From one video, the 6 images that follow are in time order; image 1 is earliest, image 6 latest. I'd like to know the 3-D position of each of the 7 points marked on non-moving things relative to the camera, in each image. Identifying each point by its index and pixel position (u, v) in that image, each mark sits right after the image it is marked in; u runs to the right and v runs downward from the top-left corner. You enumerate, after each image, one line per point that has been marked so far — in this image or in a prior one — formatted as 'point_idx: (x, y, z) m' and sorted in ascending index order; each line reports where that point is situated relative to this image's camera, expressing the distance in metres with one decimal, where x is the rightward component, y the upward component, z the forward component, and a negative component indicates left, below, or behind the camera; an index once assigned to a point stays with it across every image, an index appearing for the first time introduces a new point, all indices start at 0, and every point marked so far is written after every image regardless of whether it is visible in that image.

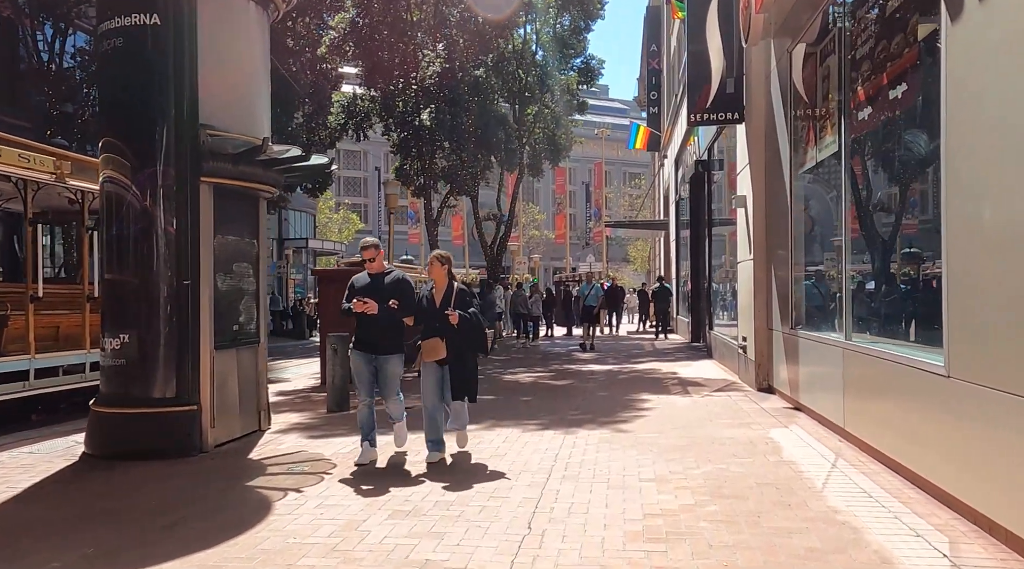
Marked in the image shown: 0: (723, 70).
0: (+3.0, +3.0, +11.6) m
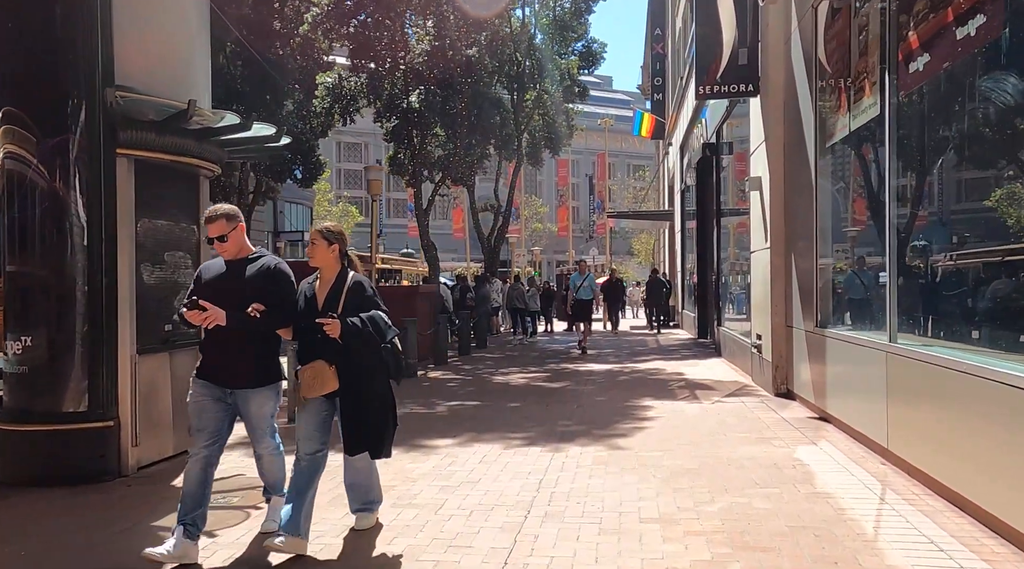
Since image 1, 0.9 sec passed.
0: (+2.9, +3.1, +10.4) m
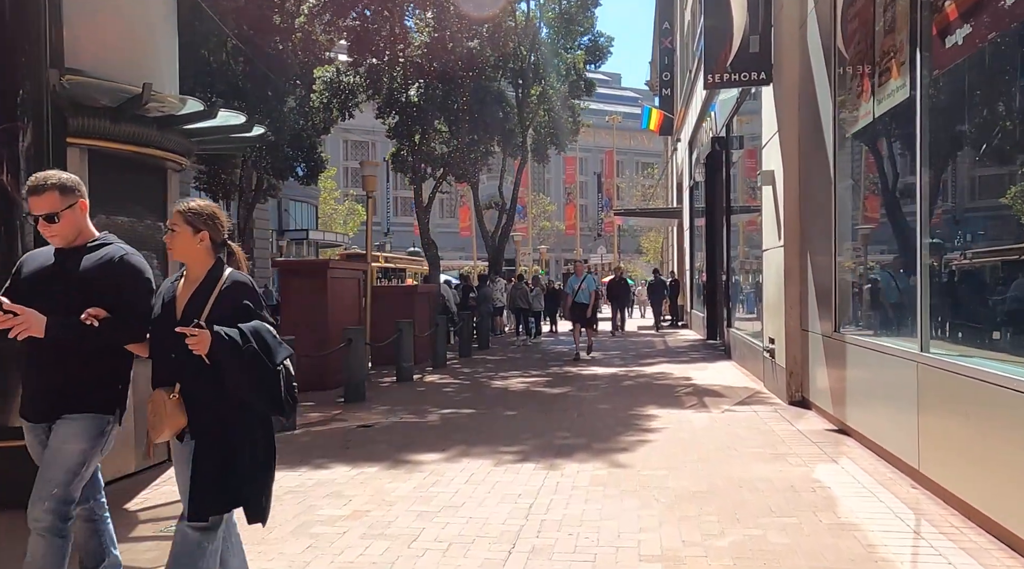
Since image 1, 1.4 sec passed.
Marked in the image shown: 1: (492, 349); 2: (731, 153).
0: (+2.8, +3.1, +9.8) m
1: (-0.5, -1.5, +18.8) m
2: (+4.2, +2.5, +15.6) m
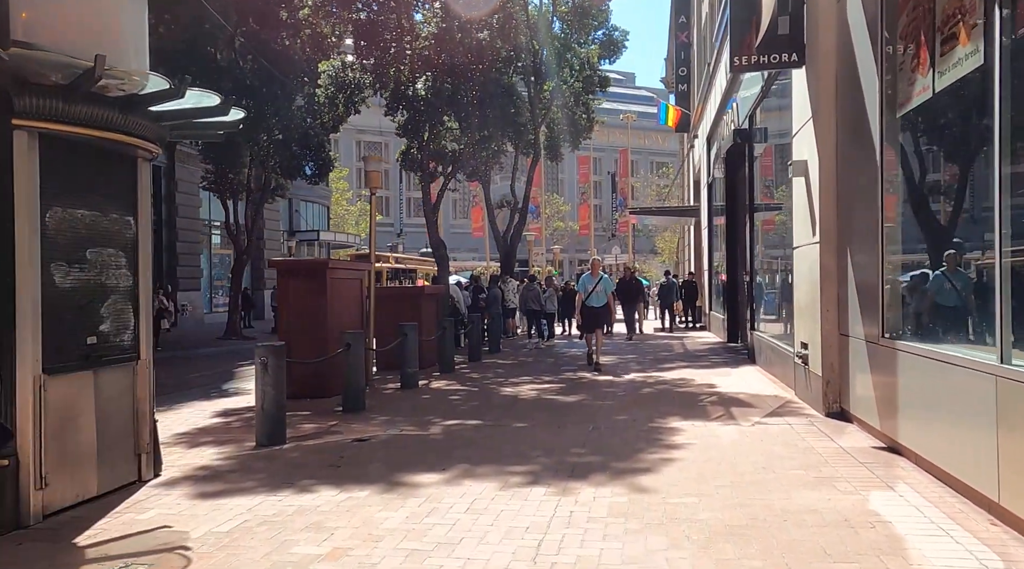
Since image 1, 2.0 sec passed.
0: (+2.9, +3.1, +9.0) m
1: (-0.2, -1.5, +18.1) m
2: (+4.4, +2.5, +14.9) m
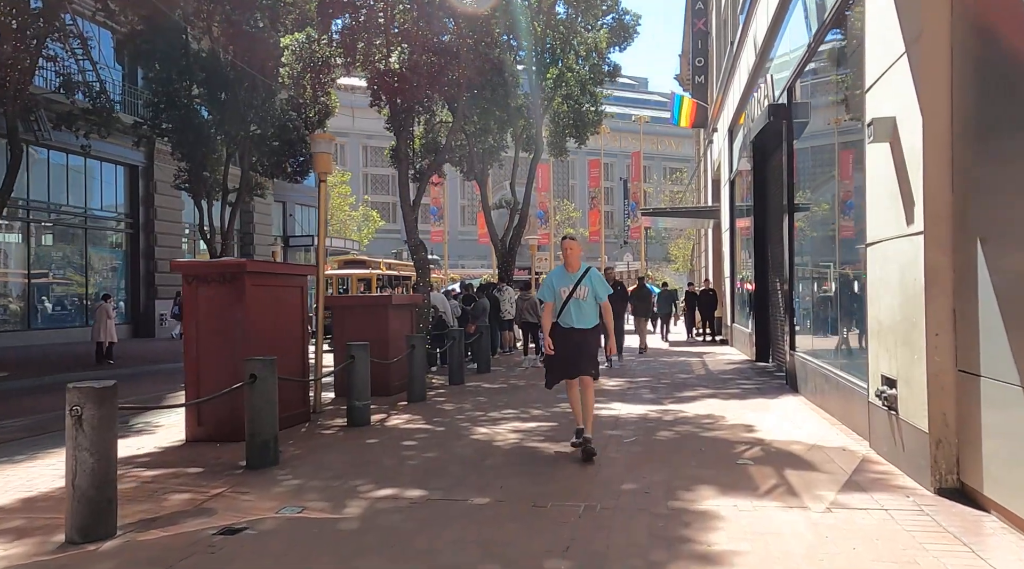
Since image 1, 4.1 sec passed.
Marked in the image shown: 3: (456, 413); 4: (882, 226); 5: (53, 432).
0: (+2.7, +3.0, +6.4) m
1: (-0.4, -1.7, +15.5) m
2: (+4.2, +2.4, +12.2) m
3: (-0.7, -1.6, +10.2) m
4: (+2.9, +0.5, +6.4) m
5: (-5.3, -1.7, +9.4) m
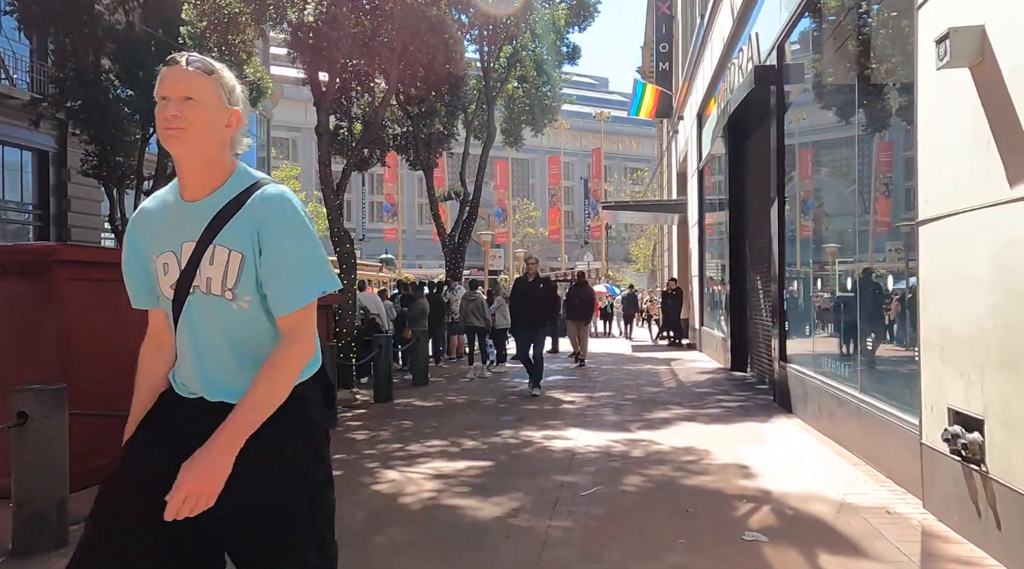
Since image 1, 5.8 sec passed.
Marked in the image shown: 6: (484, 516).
0: (+2.1, +3.1, +4.4) m
1: (-1.3, -1.7, +13.3) m
2: (+3.4, +2.4, +10.2) m
3: (-1.4, -1.6, +7.9) m
4: (+2.4, +0.5, +4.4) m
5: (-6.0, -1.7, +7.0) m
6: (-0.1, -1.5, +5.2) m
